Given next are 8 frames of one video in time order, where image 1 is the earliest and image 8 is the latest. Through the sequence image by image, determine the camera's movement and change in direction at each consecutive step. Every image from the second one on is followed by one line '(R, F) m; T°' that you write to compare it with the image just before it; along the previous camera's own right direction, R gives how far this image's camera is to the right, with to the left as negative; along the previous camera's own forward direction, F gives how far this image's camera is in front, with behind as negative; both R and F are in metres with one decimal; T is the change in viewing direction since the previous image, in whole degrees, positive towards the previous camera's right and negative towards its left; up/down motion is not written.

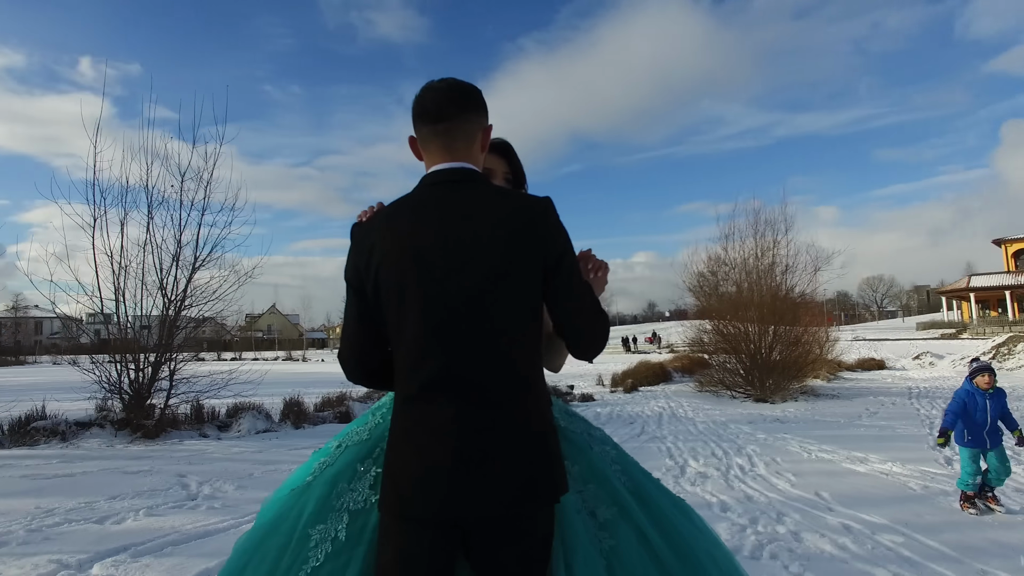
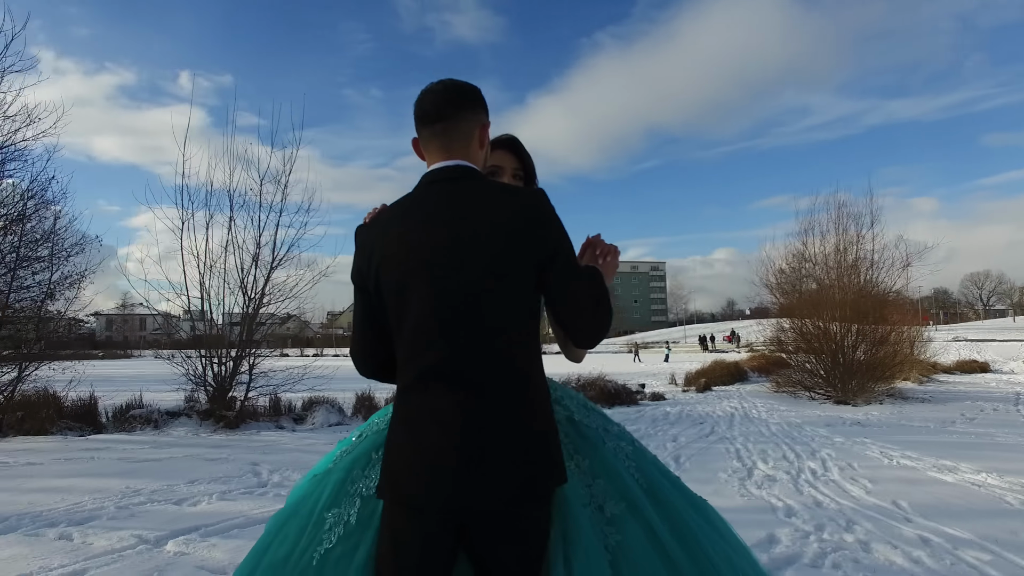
(+0.2, 0.0) m; -7°
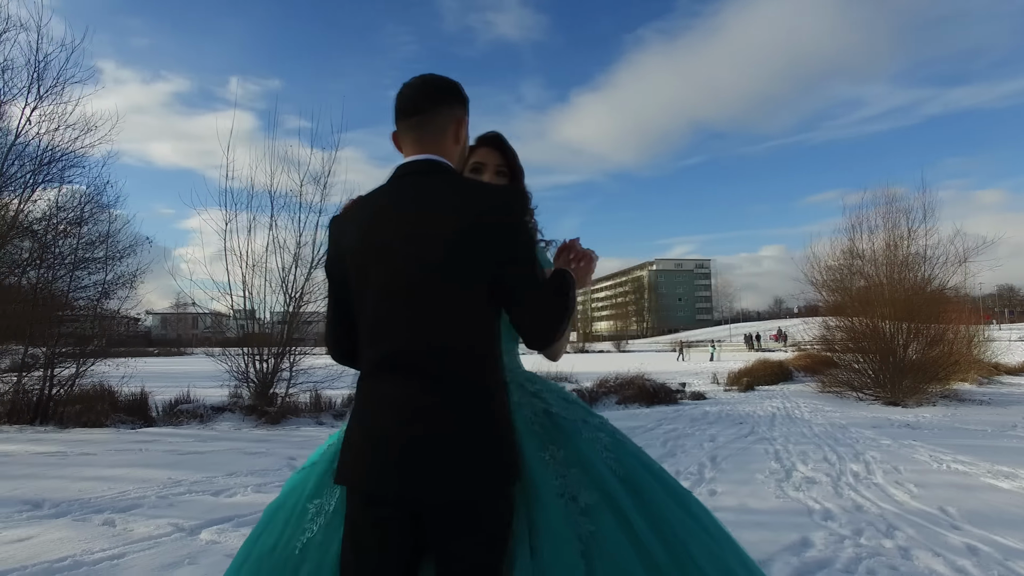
(+0.2, 0.0) m; -4°
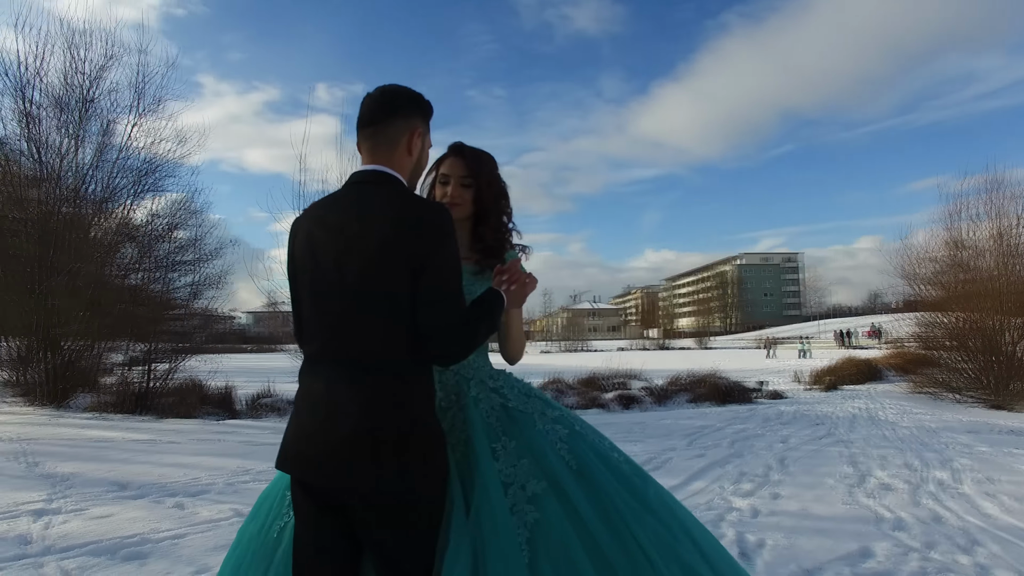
(+0.3, 0.0) m; -8°
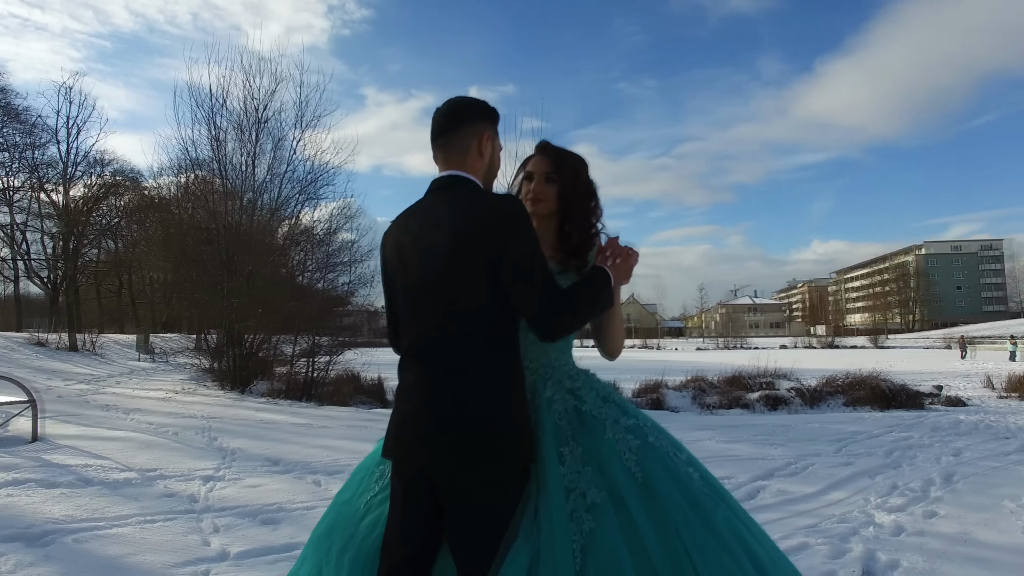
(+0.4, 0.0) m; -14°
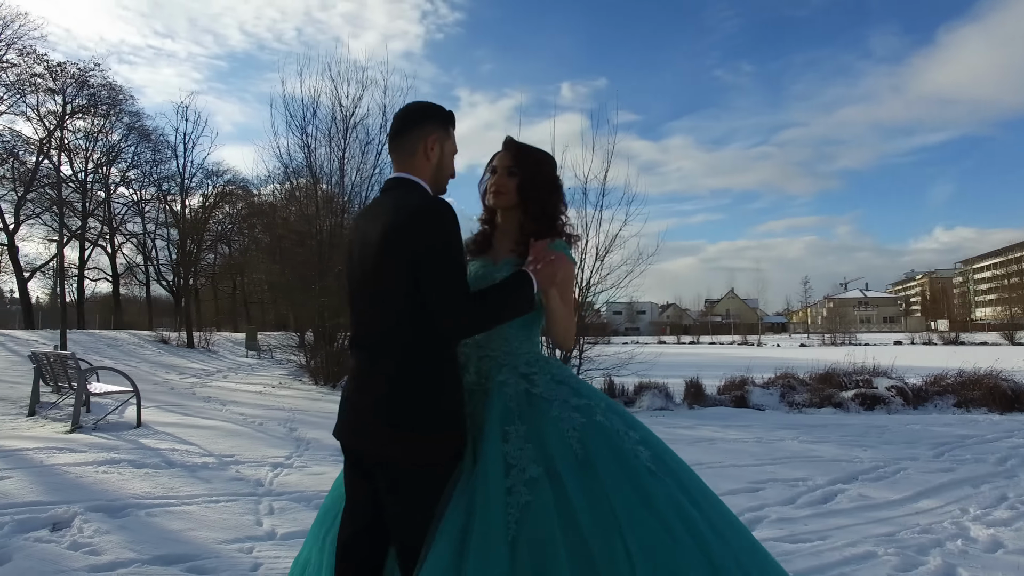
(+0.4, 0.0) m; -9°
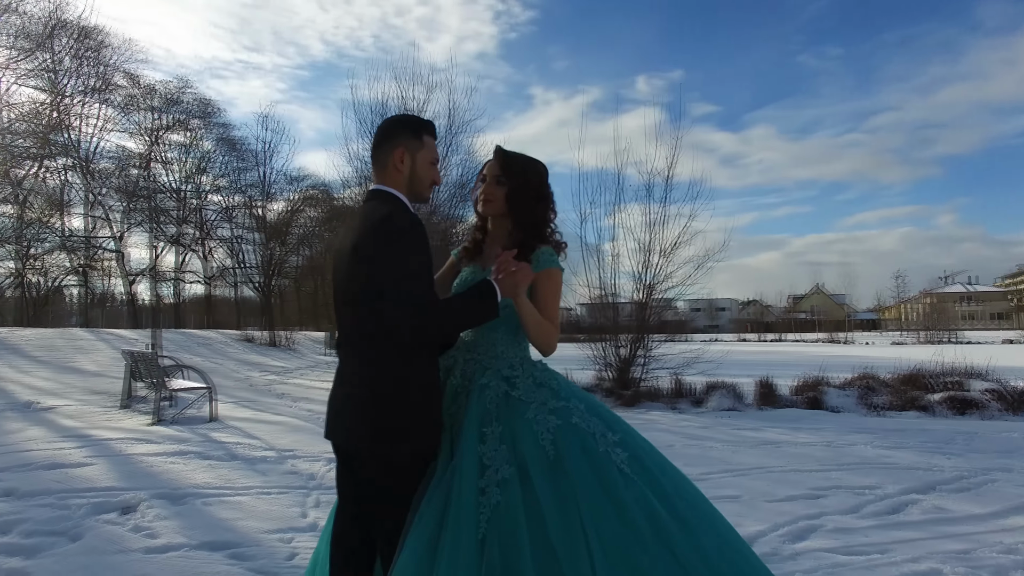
(+0.3, 0.0) m; -7°
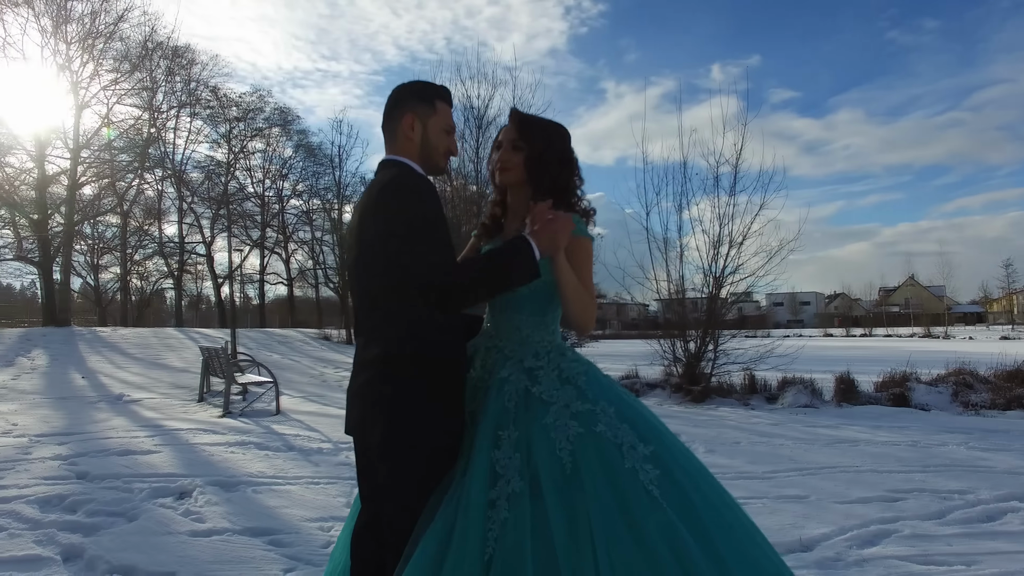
(+0.2, +0.1) m; -7°
